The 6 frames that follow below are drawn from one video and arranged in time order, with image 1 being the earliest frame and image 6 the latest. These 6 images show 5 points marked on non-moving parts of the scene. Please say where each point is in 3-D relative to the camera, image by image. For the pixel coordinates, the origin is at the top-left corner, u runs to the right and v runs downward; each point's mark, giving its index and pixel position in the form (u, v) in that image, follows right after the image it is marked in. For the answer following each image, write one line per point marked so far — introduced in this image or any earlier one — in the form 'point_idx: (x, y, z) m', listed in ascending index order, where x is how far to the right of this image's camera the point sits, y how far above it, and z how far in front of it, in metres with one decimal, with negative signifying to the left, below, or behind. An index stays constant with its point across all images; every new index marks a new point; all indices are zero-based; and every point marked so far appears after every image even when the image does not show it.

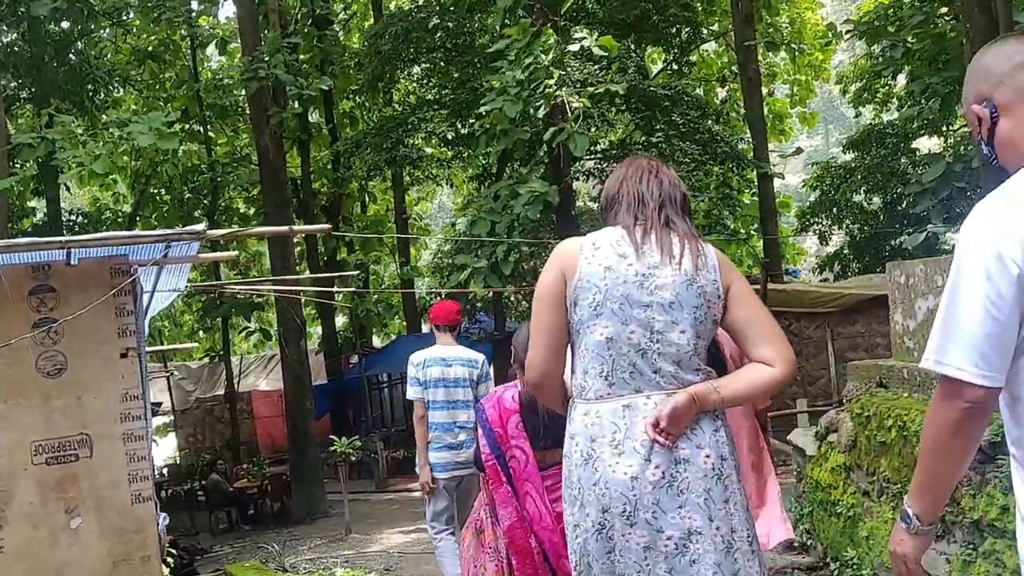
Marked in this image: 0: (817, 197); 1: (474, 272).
0: (+4.0, +1.2, +15.3) m
1: (-0.3, +0.1, +10.4) m
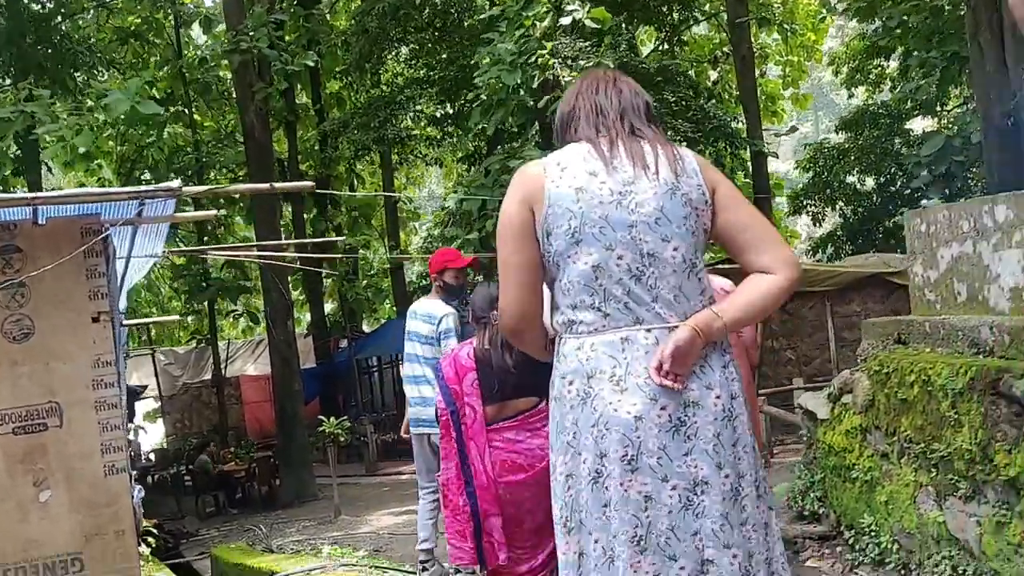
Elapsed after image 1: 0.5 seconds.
0: (+3.9, +1.5, +15.1) m
1: (-0.4, +0.3, +10.2) m
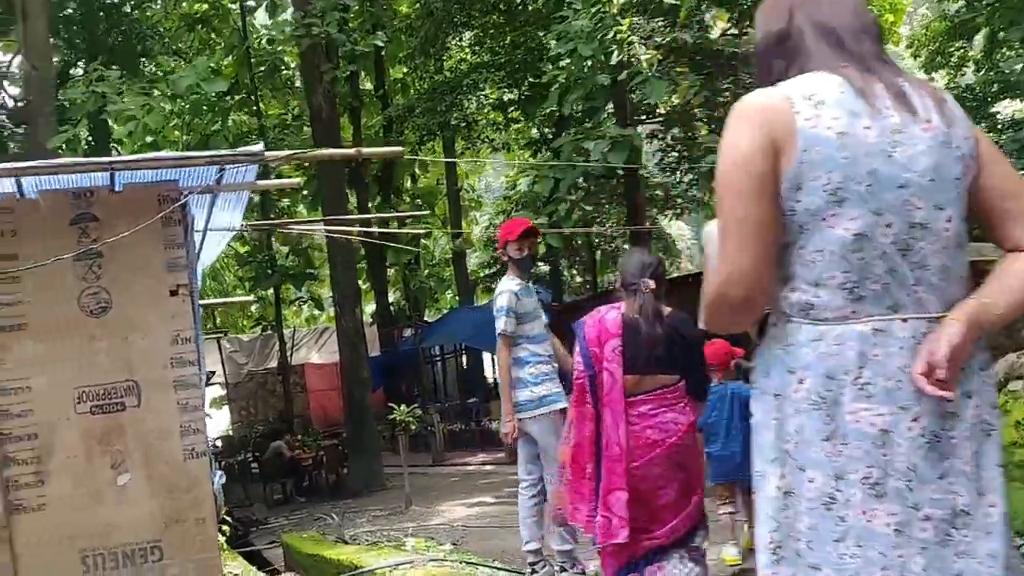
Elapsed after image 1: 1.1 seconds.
0: (+4.8, +1.6, +14.5) m
1: (+0.3, +0.5, +9.9) m
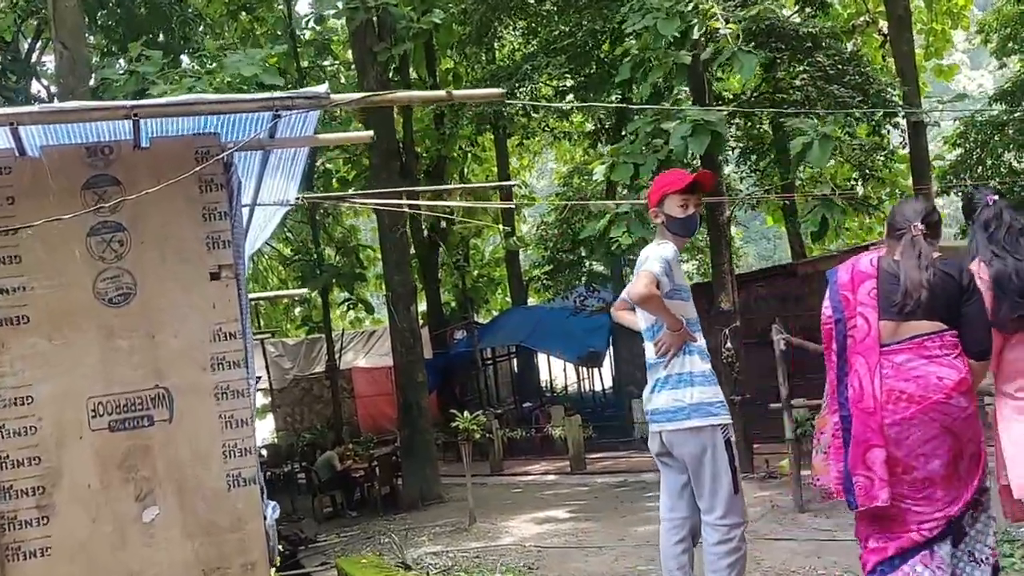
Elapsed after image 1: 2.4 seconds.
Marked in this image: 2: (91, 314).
0: (+5.6, +1.7, +13.5) m
1: (+0.9, +0.5, +9.0) m
2: (-1.2, -0.1, +3.0) m
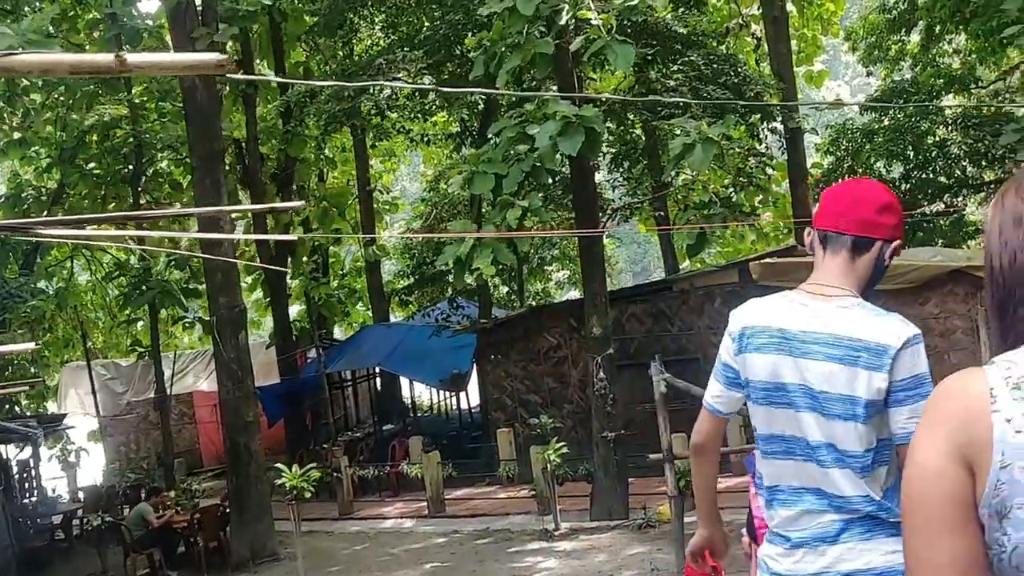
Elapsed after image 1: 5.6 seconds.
0: (+3.9, +1.5, +12.7) m
1: (-0.3, +0.3, +7.7) m
2: (-1.6, -0.3, +1.6) m
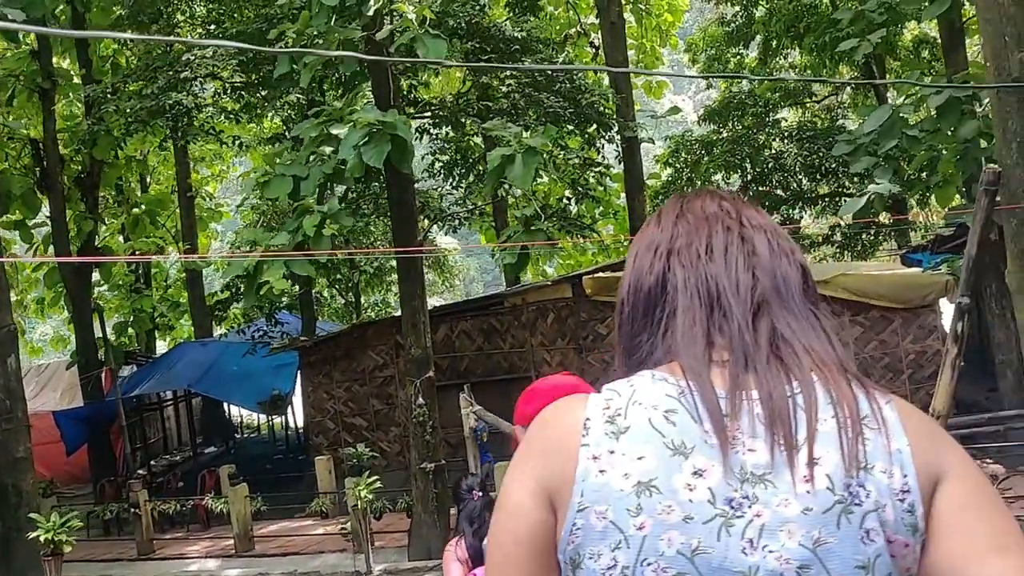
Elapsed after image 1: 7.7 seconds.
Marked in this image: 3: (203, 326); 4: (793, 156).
0: (+1.8, +1.3, +12.4) m
1: (-1.6, +0.2, +6.9) m
2: (-2.1, -0.4, +0.6) m
3: (-4.6, -0.6, +15.7) m
4: (+3.1, +1.4, +11.5) m
